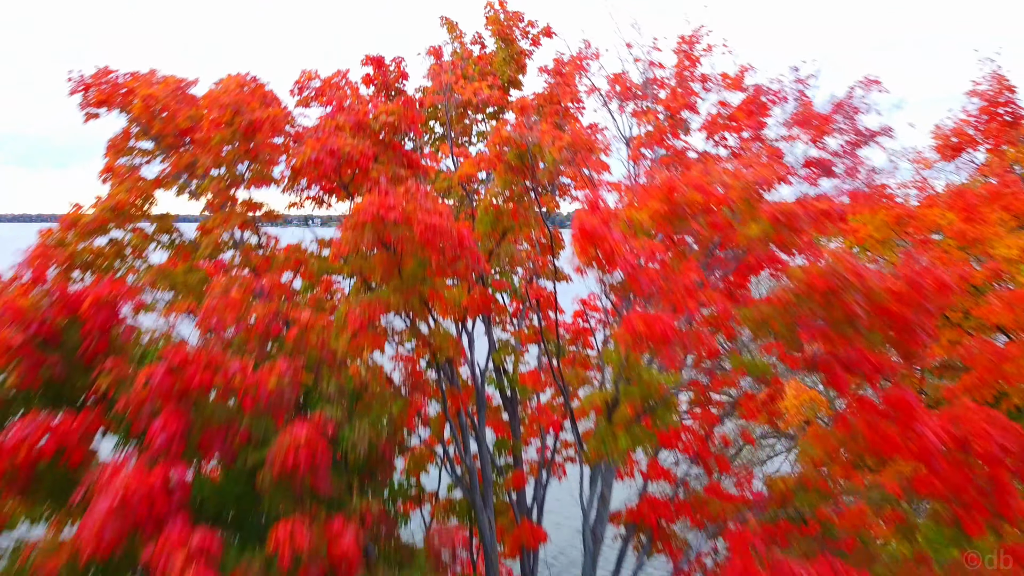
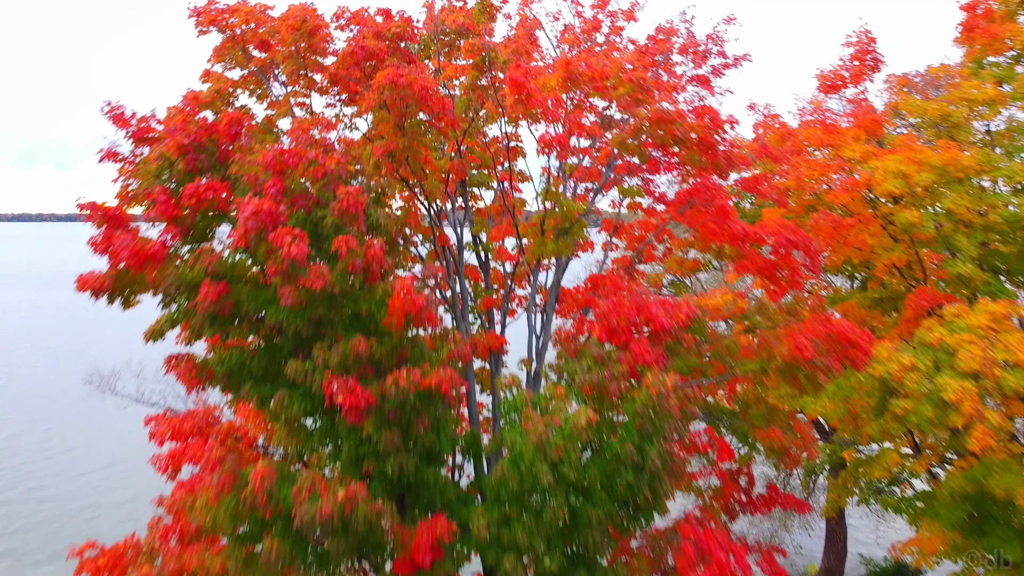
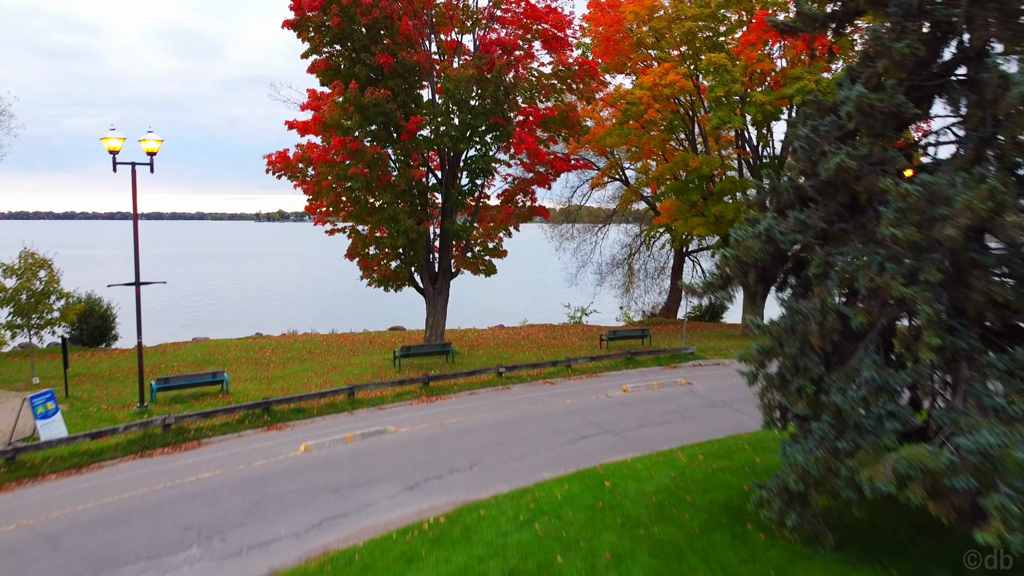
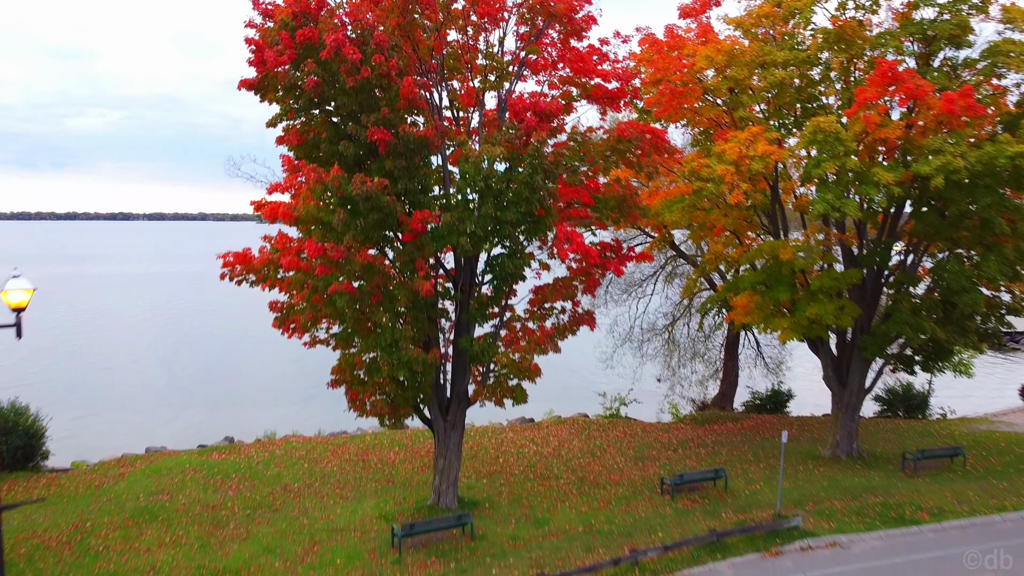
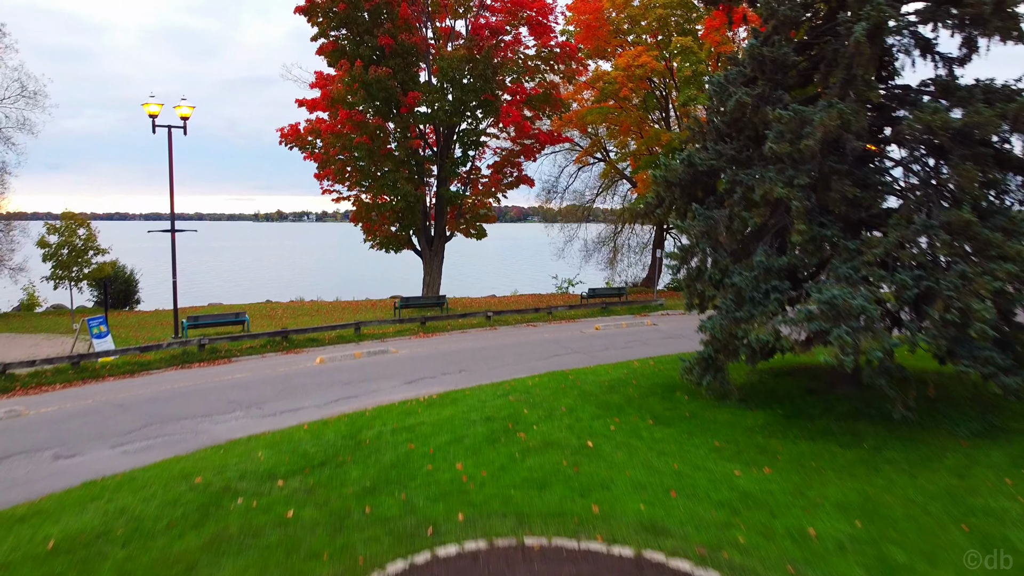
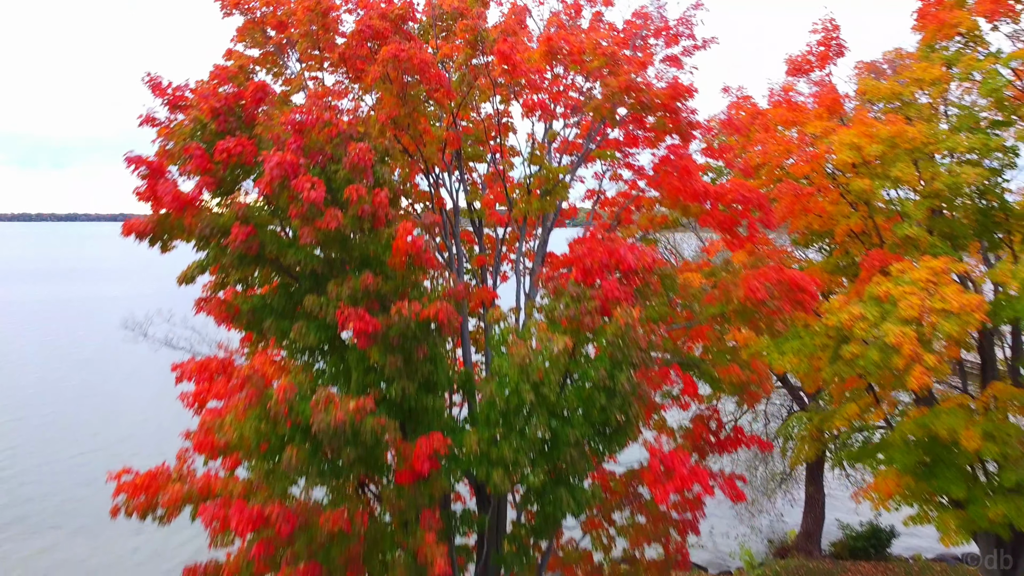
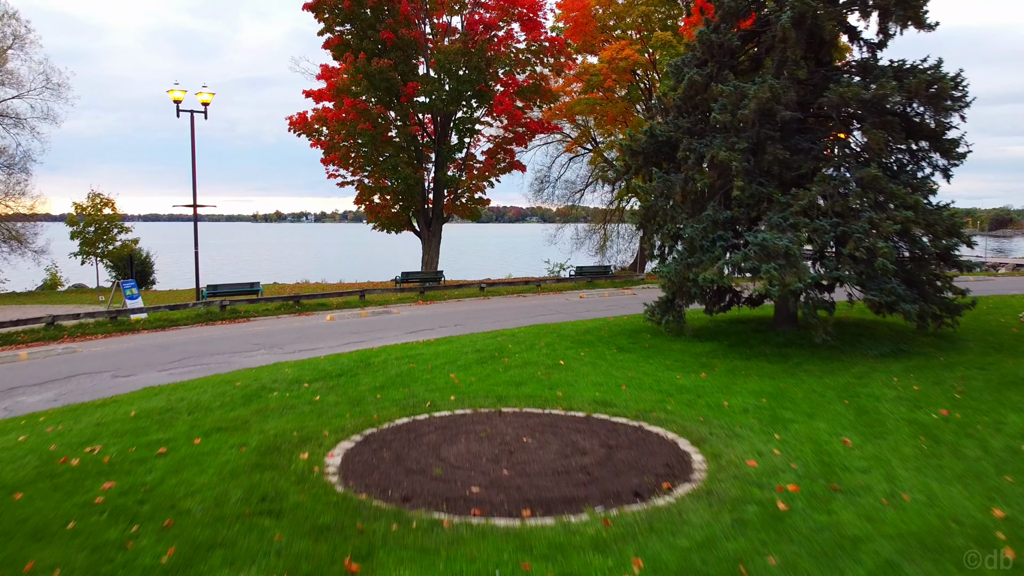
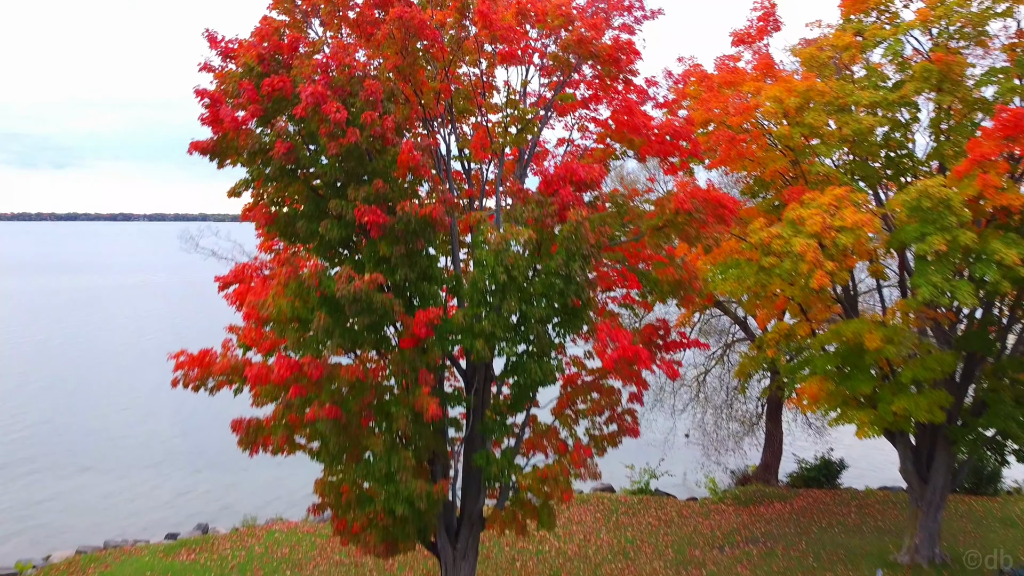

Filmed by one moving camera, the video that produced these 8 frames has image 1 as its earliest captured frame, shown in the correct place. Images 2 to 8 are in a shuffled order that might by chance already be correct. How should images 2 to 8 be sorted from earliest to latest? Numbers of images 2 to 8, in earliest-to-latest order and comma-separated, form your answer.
2, 6, 8, 4, 3, 5, 7
